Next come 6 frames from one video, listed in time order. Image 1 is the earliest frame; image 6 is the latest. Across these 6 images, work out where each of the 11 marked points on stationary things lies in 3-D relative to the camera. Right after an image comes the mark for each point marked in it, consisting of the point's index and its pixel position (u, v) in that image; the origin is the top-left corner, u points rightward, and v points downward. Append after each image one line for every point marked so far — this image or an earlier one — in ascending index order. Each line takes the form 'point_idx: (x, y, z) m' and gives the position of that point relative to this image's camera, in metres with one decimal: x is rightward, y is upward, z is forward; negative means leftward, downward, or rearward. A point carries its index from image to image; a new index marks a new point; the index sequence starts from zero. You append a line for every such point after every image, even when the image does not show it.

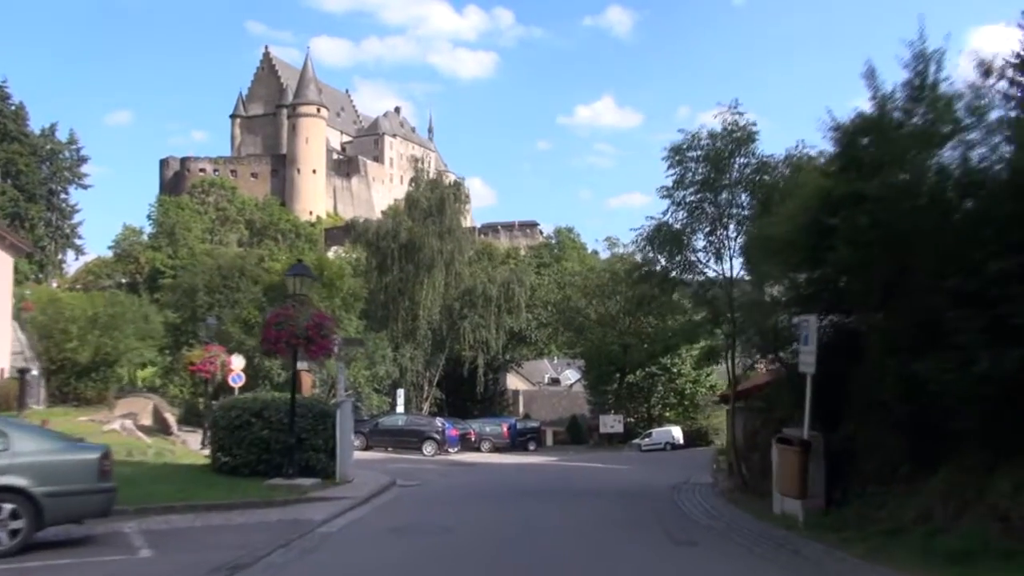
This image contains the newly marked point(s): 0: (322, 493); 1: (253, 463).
0: (-4.1, -4.4, +17.6) m
1: (-6.3, -4.3, +20.0) m
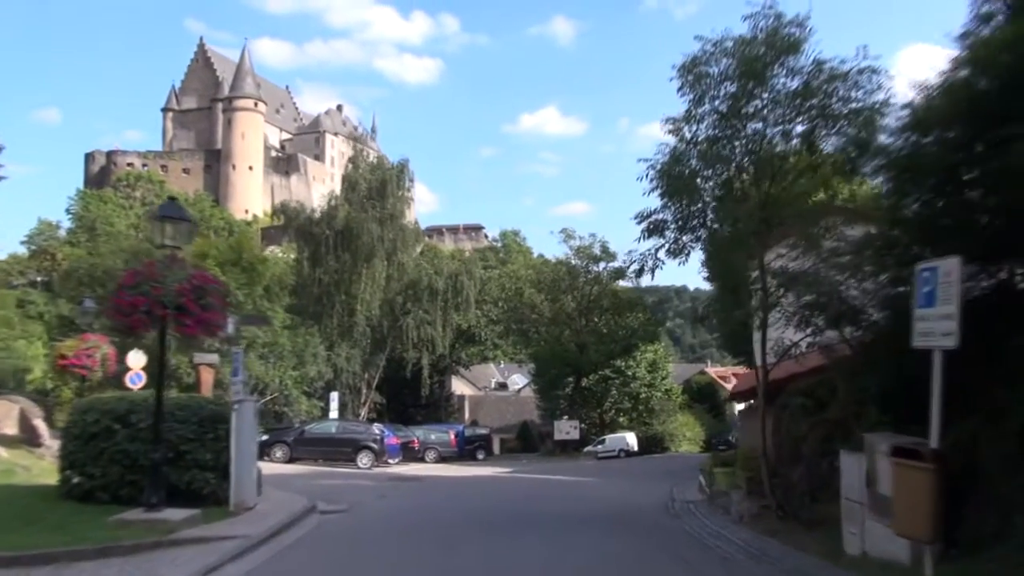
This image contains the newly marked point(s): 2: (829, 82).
0: (-4.7, -3.6, +12.3) m
1: (-7.1, -3.5, +14.6) m
2: (+5.4, +3.5, +14.0) m
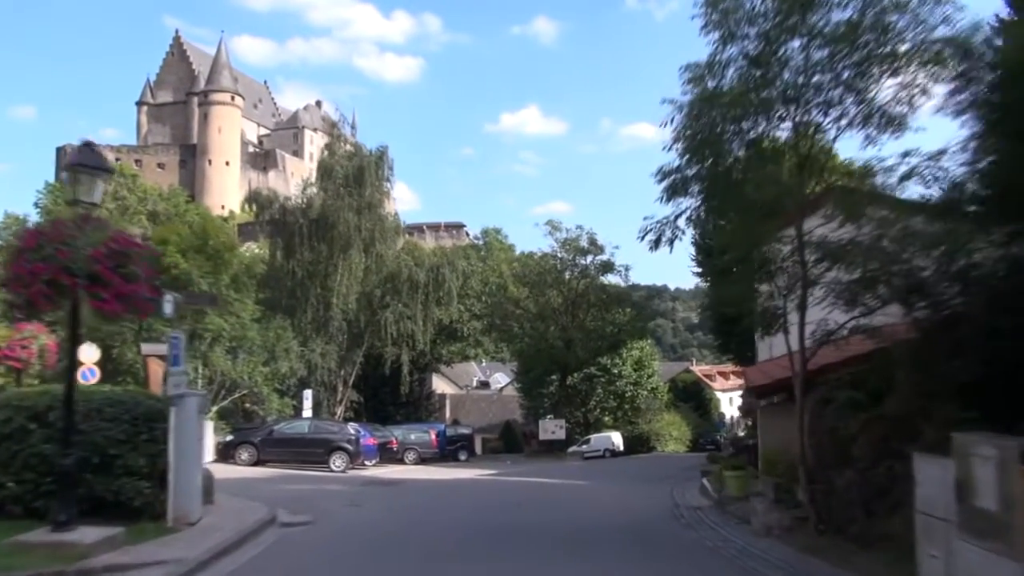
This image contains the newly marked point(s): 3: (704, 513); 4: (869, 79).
0: (-4.7, -3.2, +9.9) m
1: (-7.2, -3.1, +12.2) m
2: (+5.3, +3.9, +11.9) m
3: (+4.5, -5.1, +18.8) m
4: (+5.2, +3.1, +12.1) m
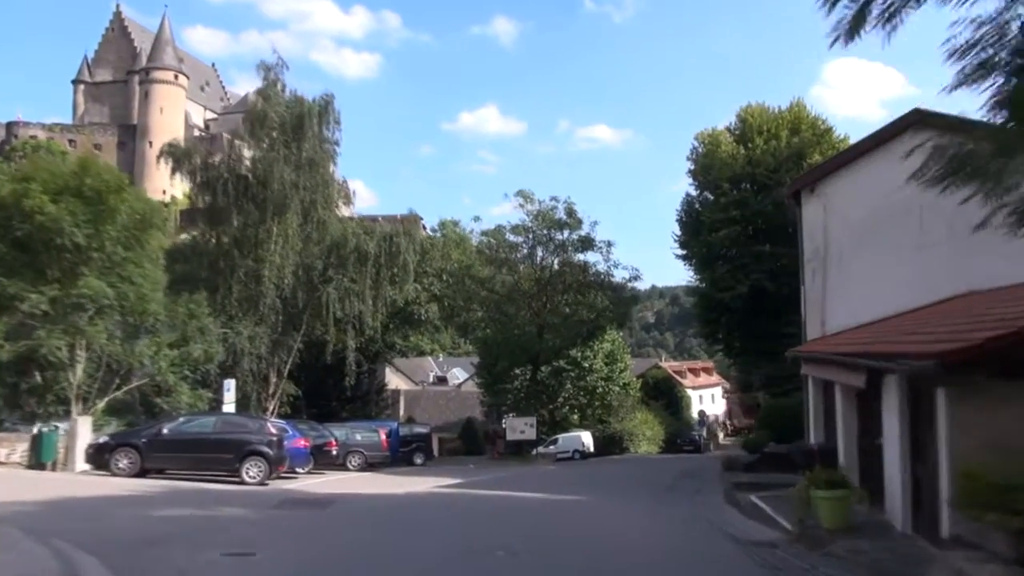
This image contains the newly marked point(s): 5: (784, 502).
0: (-4.4, -2.0, +2.8) m
1: (-7.0, -1.8, +4.9) m
2: (+5.6, +5.1, +5.3) m
3: (+4.3, -4.0, +12.1) m
4: (+5.5, +4.2, +5.5) m
5: (+5.7, -4.5, +17.0) m
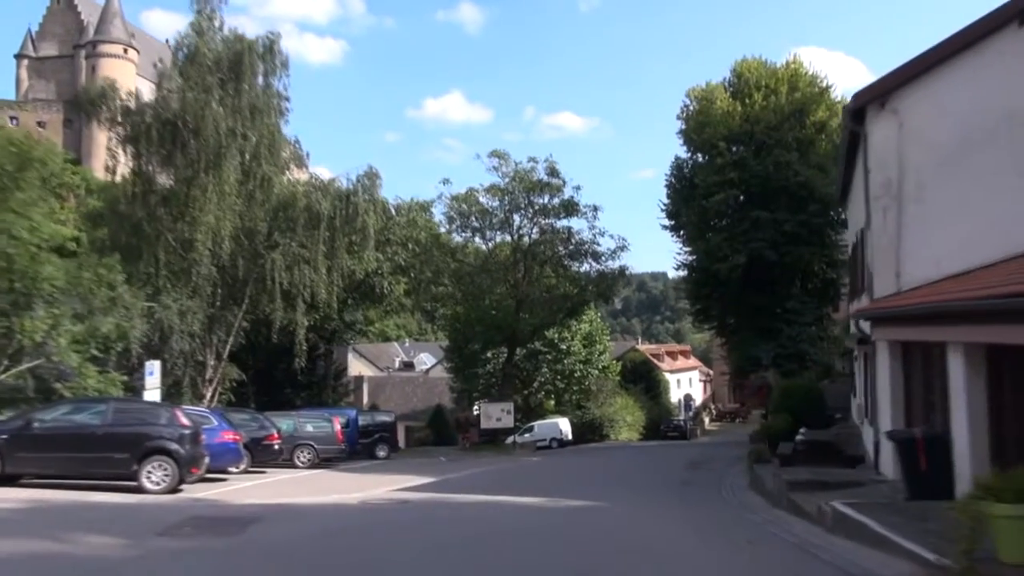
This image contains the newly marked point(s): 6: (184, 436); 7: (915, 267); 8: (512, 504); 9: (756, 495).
0: (-3.9, -1.1, -2.5) m
1: (-6.5, -0.9, -0.5) m
2: (+6.0, +6.0, +0.3) m
3: (+4.4, -2.9, +7.3) m
4: (+5.9, +5.2, +0.5) m
5: (+5.6, -3.4, +12.2) m
6: (-6.8, -3.0, +17.2) m
7: (+8.3, +0.4, +16.8) m
8: (0.0, -4.6, +17.2) m
9: (+5.9, -4.9, +19.6) m
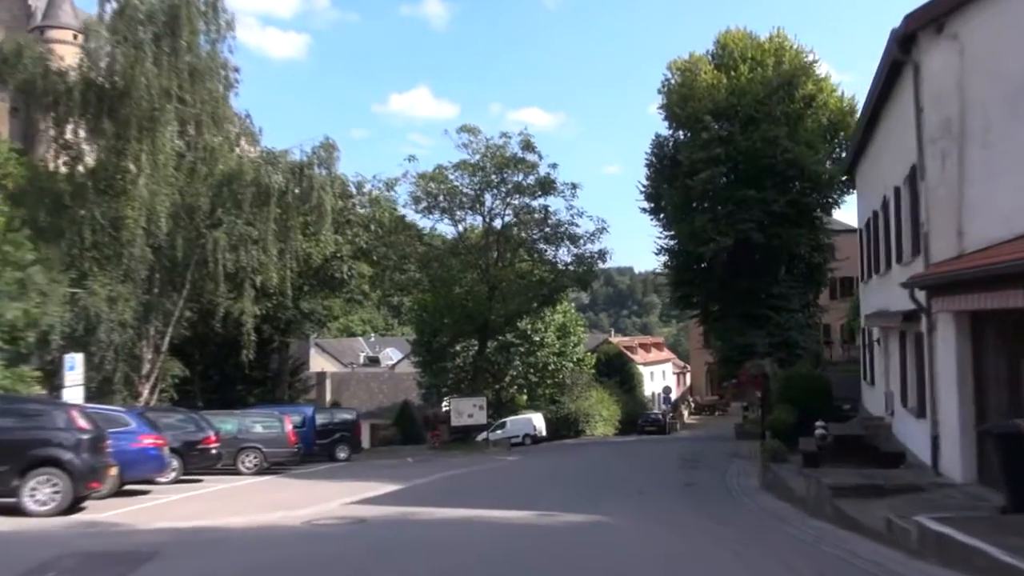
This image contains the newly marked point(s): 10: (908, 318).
0: (-3.4, -0.7, -5.8) m
1: (-6.1, -0.5, -4.0) m
2: (+6.3, +6.6, -2.7) m
3: (+4.5, -2.4, +4.2) m
4: (+6.2, +5.7, -2.5) m
5: (+5.5, -2.8, +9.2) m
6: (-7.1, -2.5, +13.7) m
7: (+7.9, +1.1, +13.9) m
8: (-0.3, -4.0, +13.9) m
9: (+5.5, -4.3, +16.6) m
10: (+7.7, -0.6, +15.9) m
